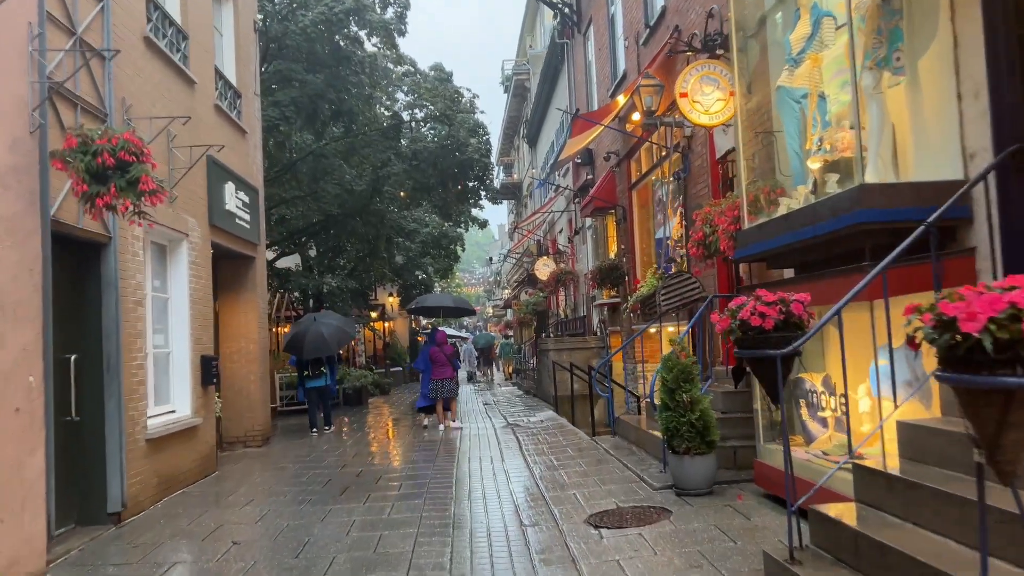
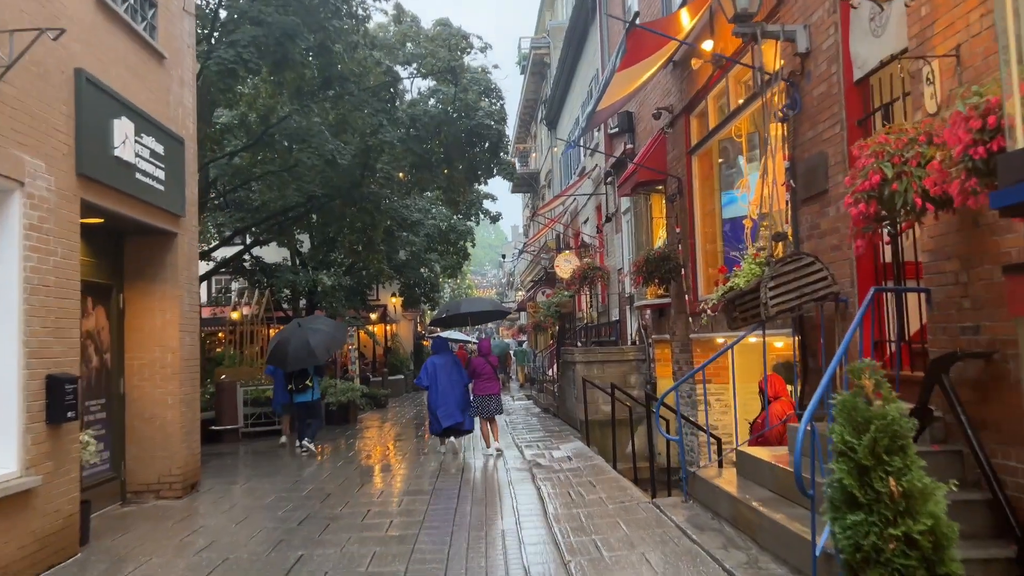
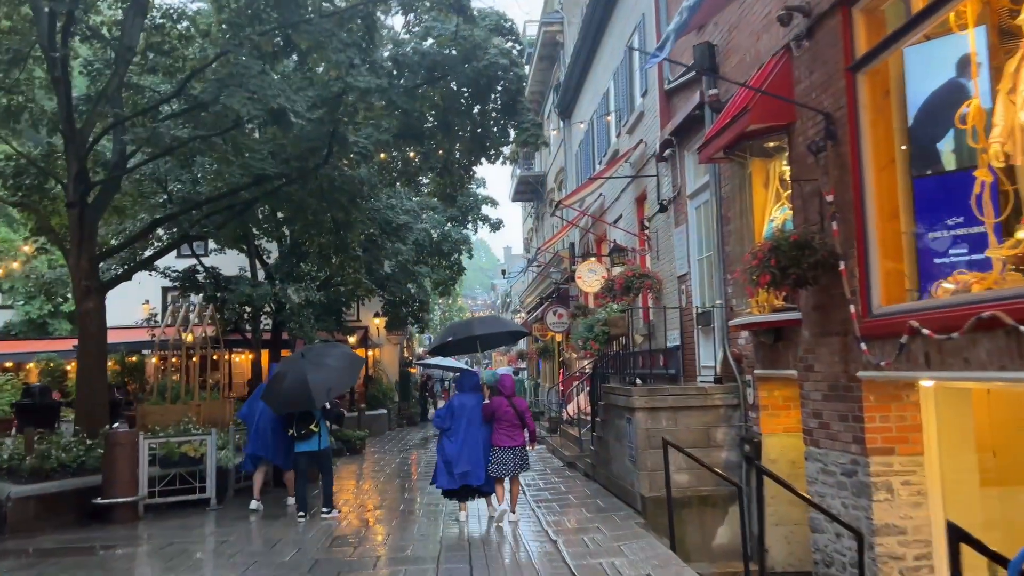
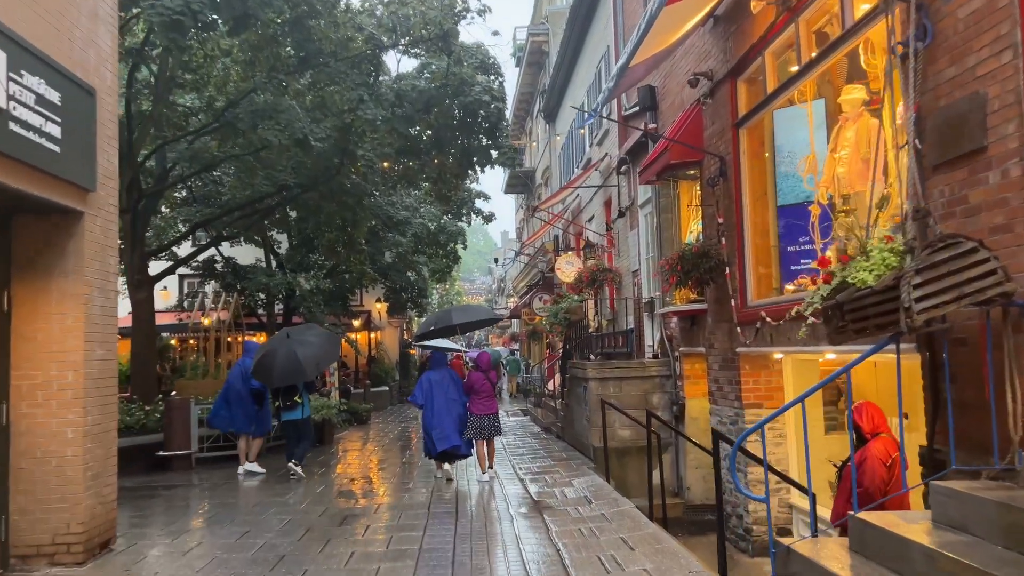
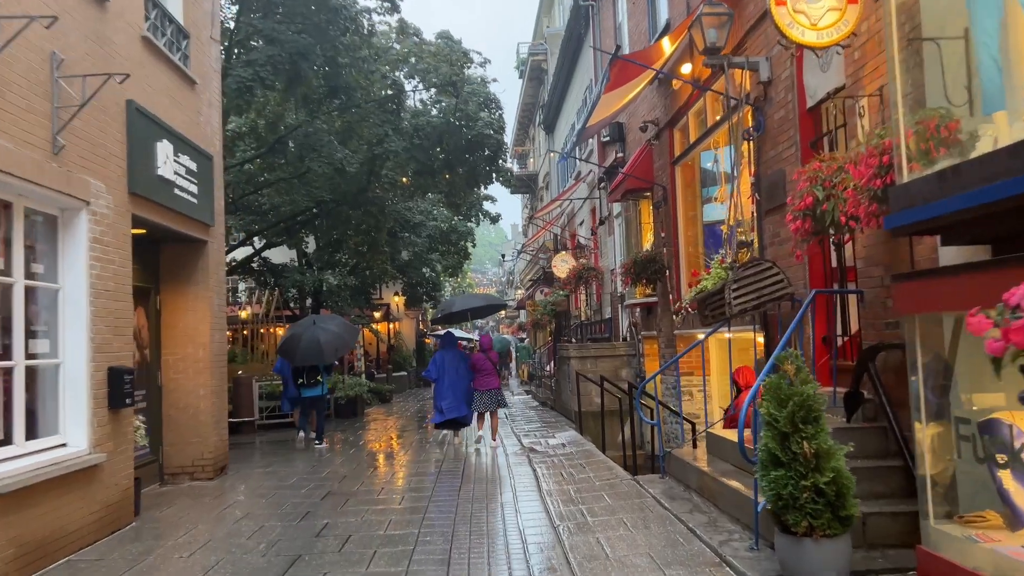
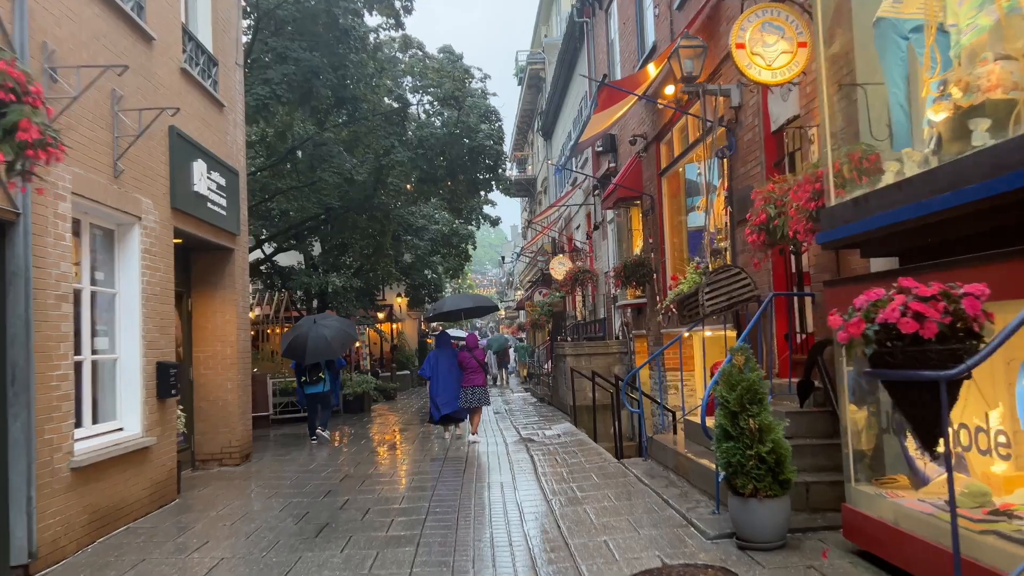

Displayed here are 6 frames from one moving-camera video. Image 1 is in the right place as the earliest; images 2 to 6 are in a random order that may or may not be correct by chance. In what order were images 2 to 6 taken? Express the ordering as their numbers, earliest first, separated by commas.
6, 5, 2, 4, 3
